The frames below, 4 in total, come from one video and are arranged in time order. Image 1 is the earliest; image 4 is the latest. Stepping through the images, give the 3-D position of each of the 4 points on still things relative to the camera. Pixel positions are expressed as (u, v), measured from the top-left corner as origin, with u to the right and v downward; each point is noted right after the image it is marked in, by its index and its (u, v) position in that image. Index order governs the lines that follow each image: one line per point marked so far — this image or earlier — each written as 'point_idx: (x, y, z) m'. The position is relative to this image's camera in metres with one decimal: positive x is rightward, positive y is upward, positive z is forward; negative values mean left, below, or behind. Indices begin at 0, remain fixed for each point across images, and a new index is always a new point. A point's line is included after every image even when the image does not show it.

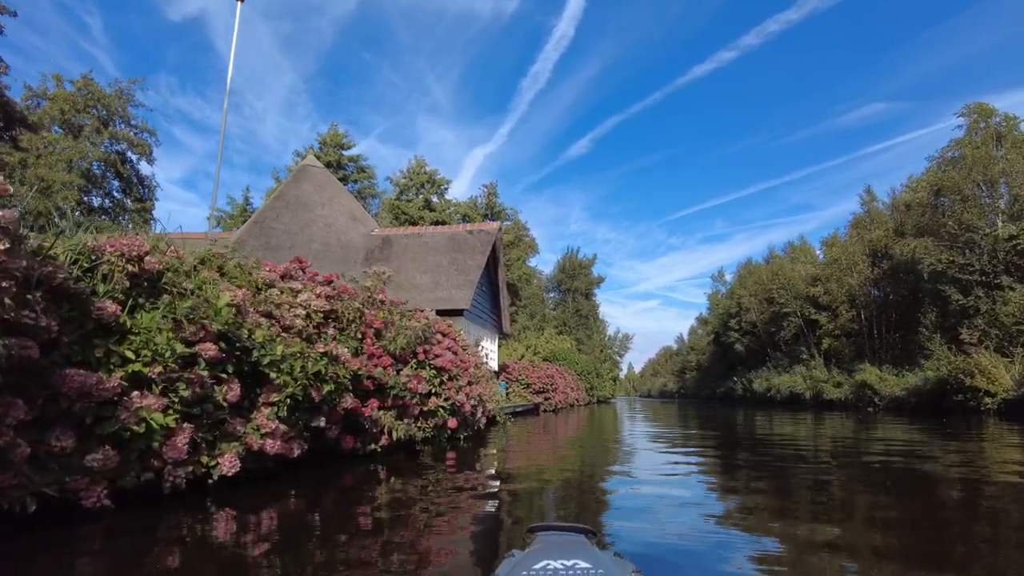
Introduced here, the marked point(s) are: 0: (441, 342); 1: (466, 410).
0: (-0.7, -0.6, +6.4) m
1: (-0.5, -1.2, +6.3) m
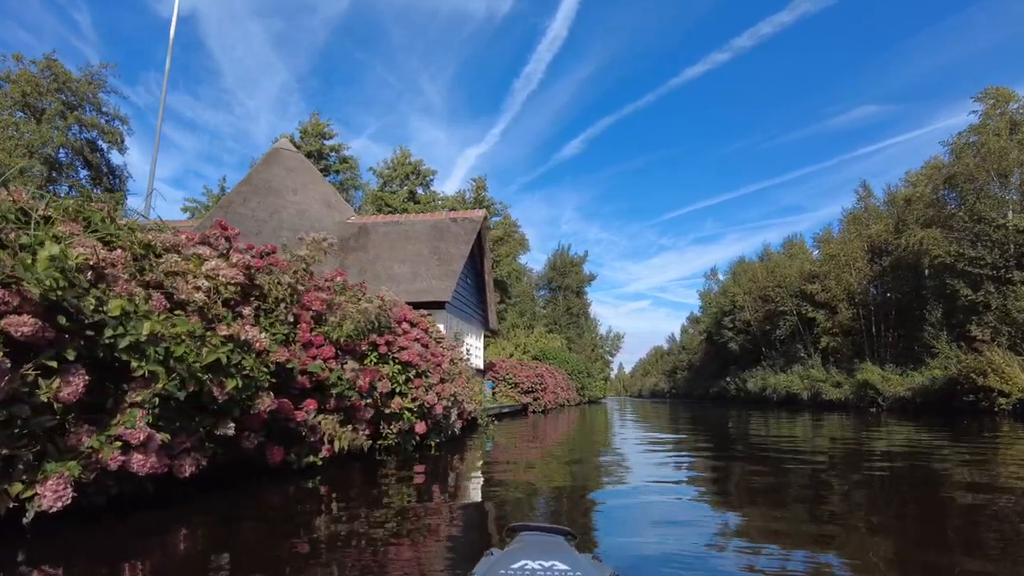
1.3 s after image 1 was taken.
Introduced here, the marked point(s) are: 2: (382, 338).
0: (-0.9, -0.4, +5.5) m
1: (-0.6, -1.1, +5.4) m
2: (-1.1, -0.4, +5.1) m
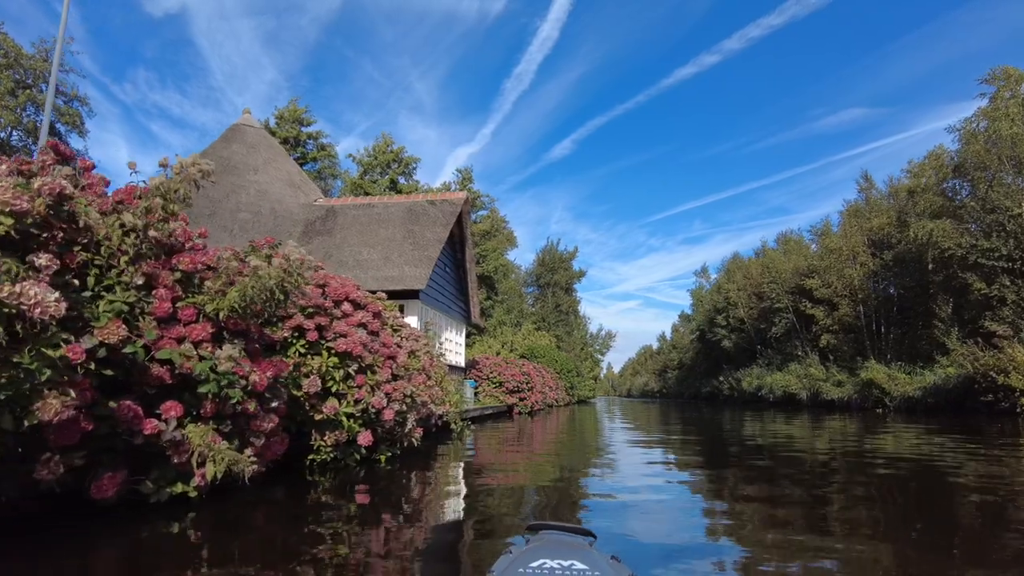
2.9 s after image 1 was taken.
0: (-1.1, -0.2, +4.3) m
1: (-0.8, -0.9, +4.2) m
2: (-1.3, -0.2, +3.9) m
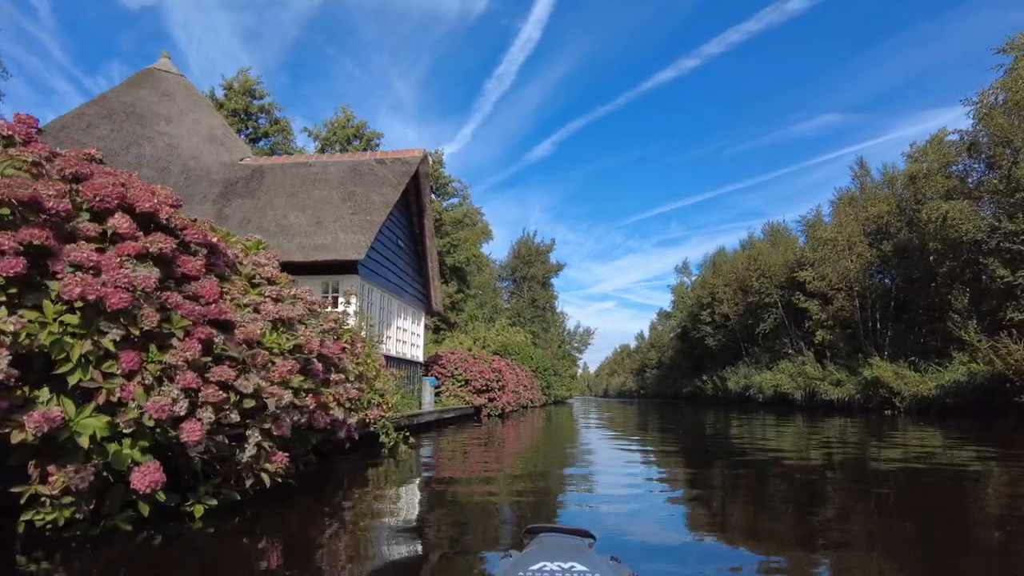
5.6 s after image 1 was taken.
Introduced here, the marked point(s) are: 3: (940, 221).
0: (-1.4, +0.2, +2.2) m
1: (-1.1, -0.5, +2.1) m
2: (-1.5, +0.2, +1.8) m
3: (+10.8, +1.7, +15.8) m
